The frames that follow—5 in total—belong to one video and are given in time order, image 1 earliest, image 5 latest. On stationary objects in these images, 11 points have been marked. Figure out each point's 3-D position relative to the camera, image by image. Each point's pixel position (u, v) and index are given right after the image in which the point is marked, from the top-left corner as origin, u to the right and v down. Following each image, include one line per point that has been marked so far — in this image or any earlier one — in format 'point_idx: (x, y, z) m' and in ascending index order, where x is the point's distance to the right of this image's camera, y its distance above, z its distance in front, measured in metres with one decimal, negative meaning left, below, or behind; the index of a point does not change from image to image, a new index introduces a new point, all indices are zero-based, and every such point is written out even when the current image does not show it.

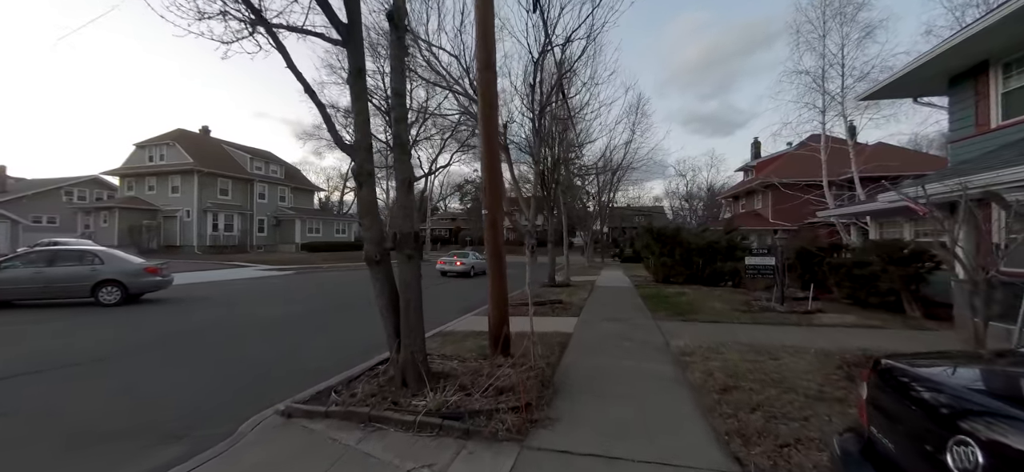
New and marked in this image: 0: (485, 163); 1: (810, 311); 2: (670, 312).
0: (-0.4, +1.2, +6.0) m
1: (+7.4, -1.9, +9.1) m
2: (+4.2, -2.0, +9.7) m
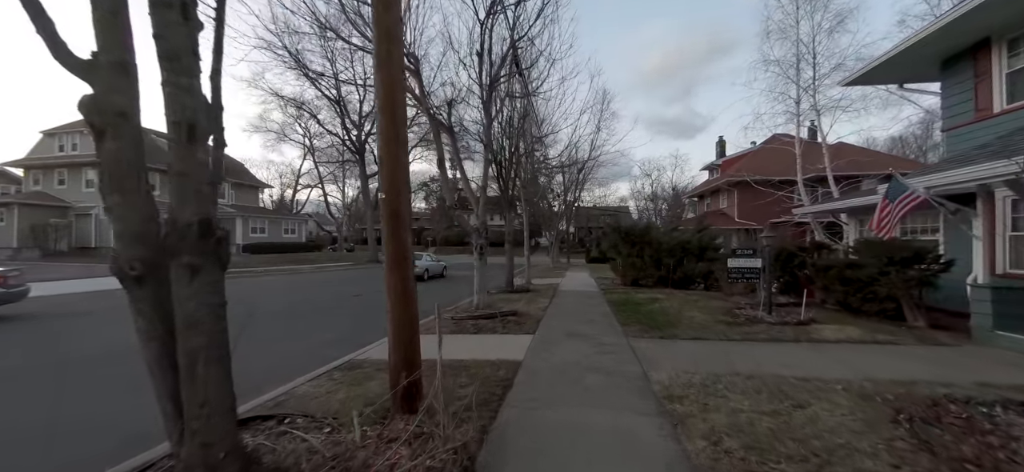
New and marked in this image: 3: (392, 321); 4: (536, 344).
0: (-1.4, +1.2, +3.9) m
1: (+6.1, -1.8, +7.8) m
2: (+2.9, -1.9, +8.1) m
3: (-1.3, -0.9, +3.9) m
4: (+0.4, -2.0, +6.9) m
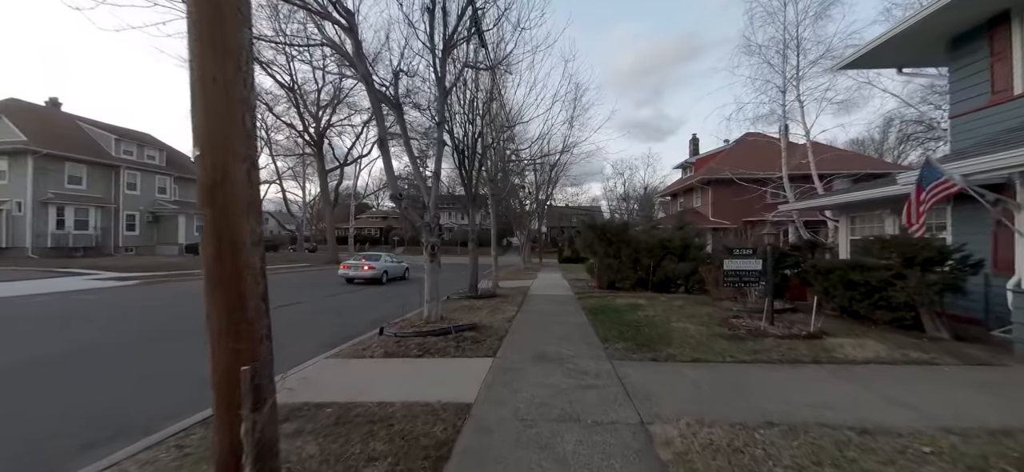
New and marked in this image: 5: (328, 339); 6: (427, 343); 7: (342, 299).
0: (-1.8, +1.3, +2.2) m
1: (+5.4, -1.8, +6.5) m
2: (+2.1, -1.9, +6.6) m
3: (-1.7, -0.8, +2.1) m
4: (-0.2, -2.0, +5.3) m
5: (-4.3, -2.3, +8.6) m
6: (-1.5, -1.9, +6.6) m
7: (-7.5, -2.8, +16.2) m
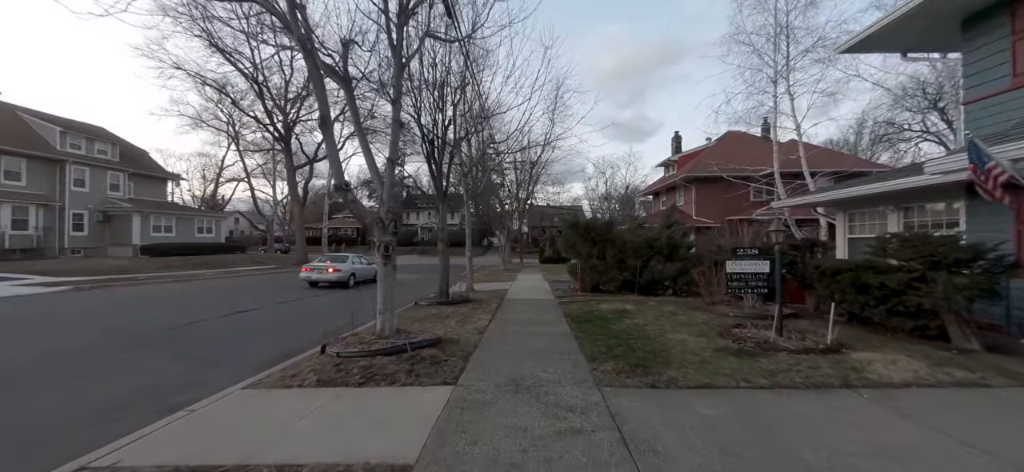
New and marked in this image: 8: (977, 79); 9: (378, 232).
0: (-2.1, +1.3, +0.9) m
1: (+4.9, -1.7, +5.6) m
2: (+1.6, -1.8, +5.5) m
3: (-2.0, -0.8, +0.9) m
4: (-0.7, -1.9, +4.1) m
5: (-4.8, -2.3, +7.2) m
6: (-2.0, -1.9, +5.3) m
7: (-8.4, -2.8, +14.7) m
8: (+9.4, +3.2, +7.5) m
9: (-2.3, +0.1, +6.5) m
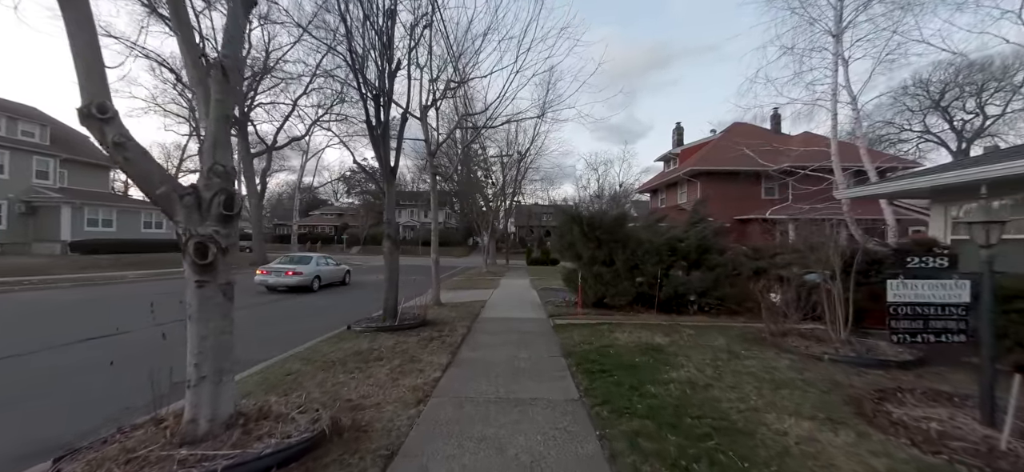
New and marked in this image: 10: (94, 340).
0: (-2.3, +1.4, -2.4) m
1: (+4.5, -1.7, +2.5) m
2: (+1.3, -1.8, +2.3) m
3: (-2.2, -0.7, -2.5) m
4: (-0.9, -1.8, +0.8) m
5: (-5.2, -2.2, +3.8) m
6: (-2.3, -1.8, +2.0) m
7: (-9.0, -2.6, +11.1) m
8: (+9.1, +3.2, +4.5) m
9: (-2.7, +0.2, +3.1) m
10: (-10.5, -2.5, +9.1) m
